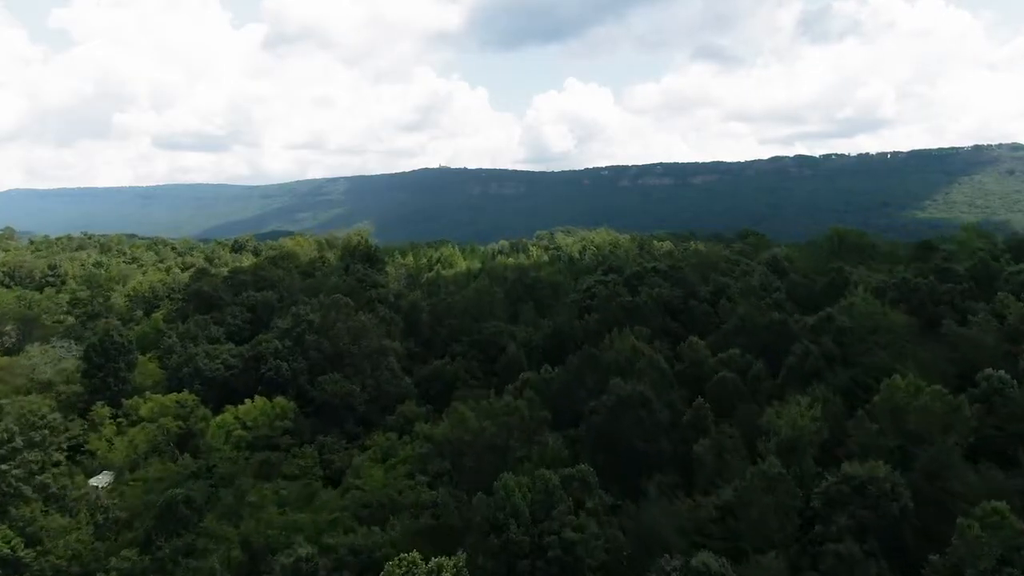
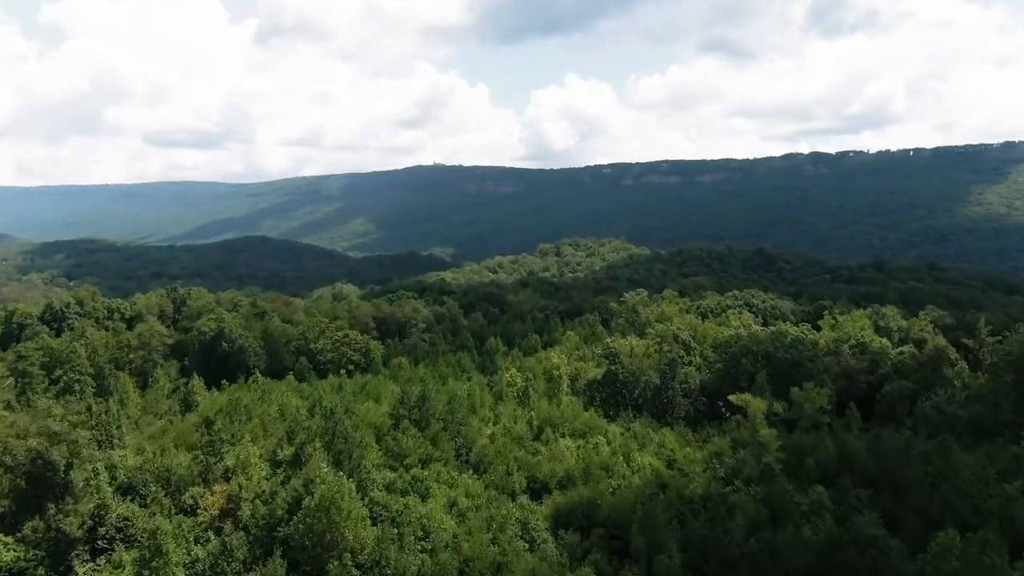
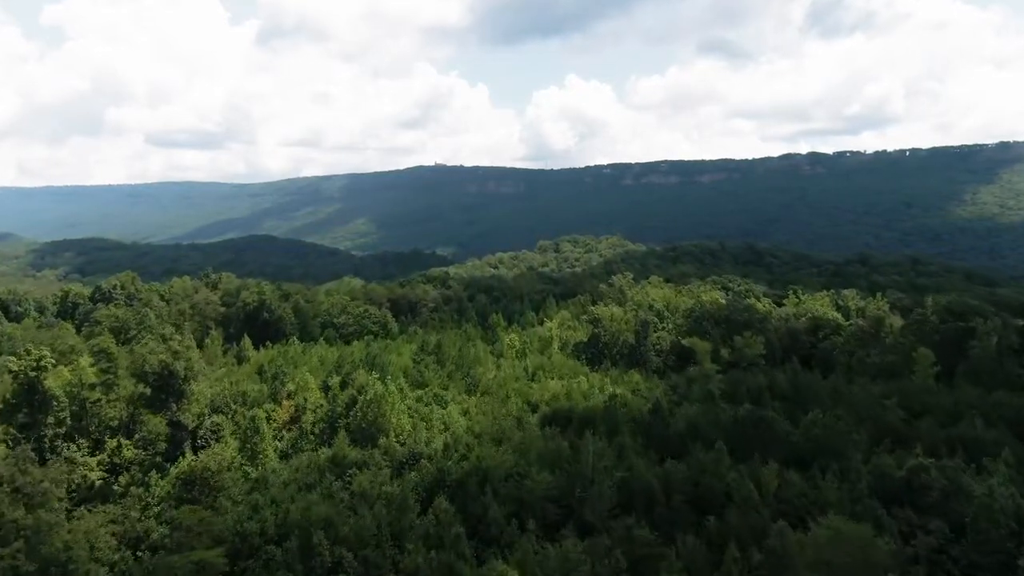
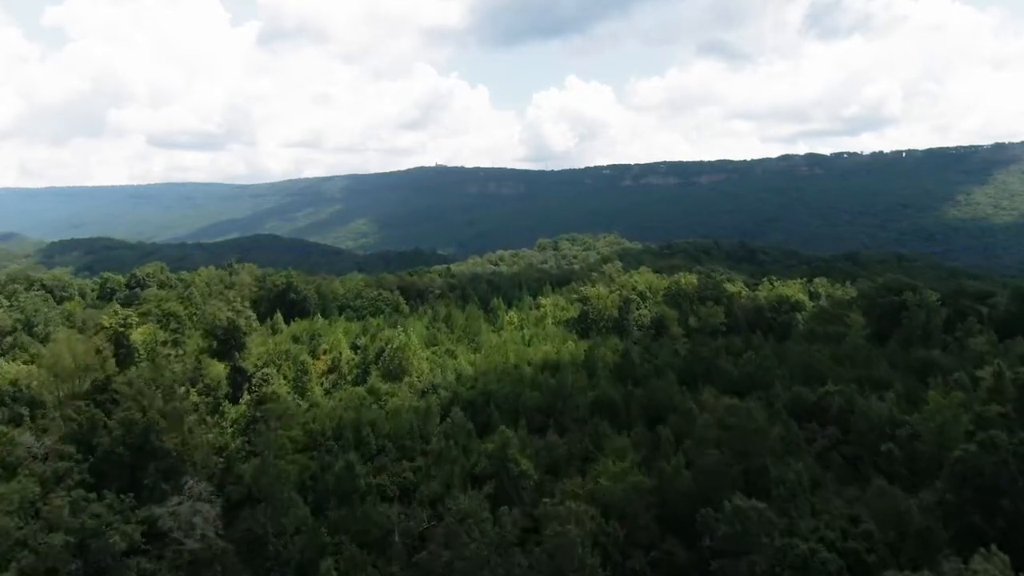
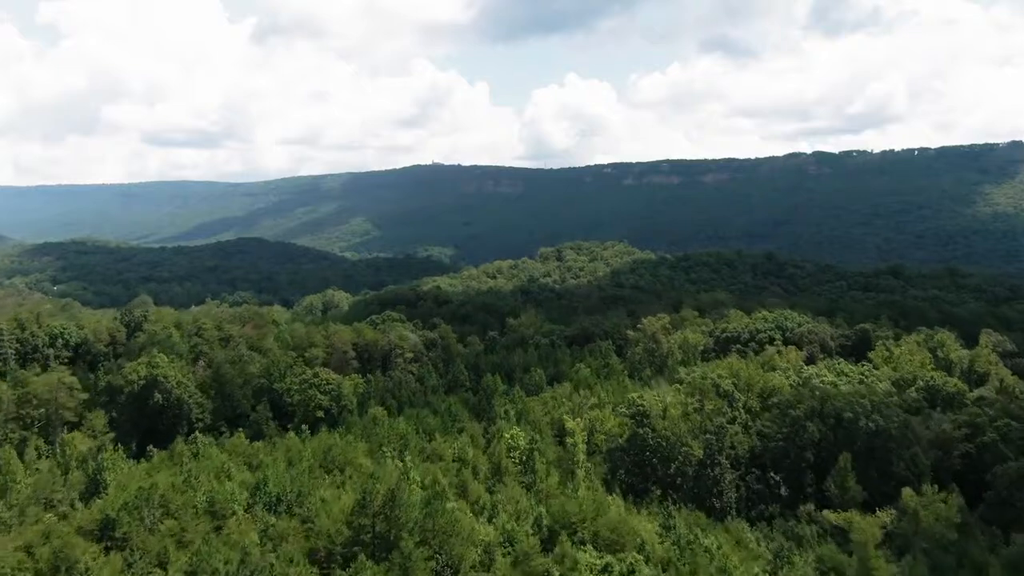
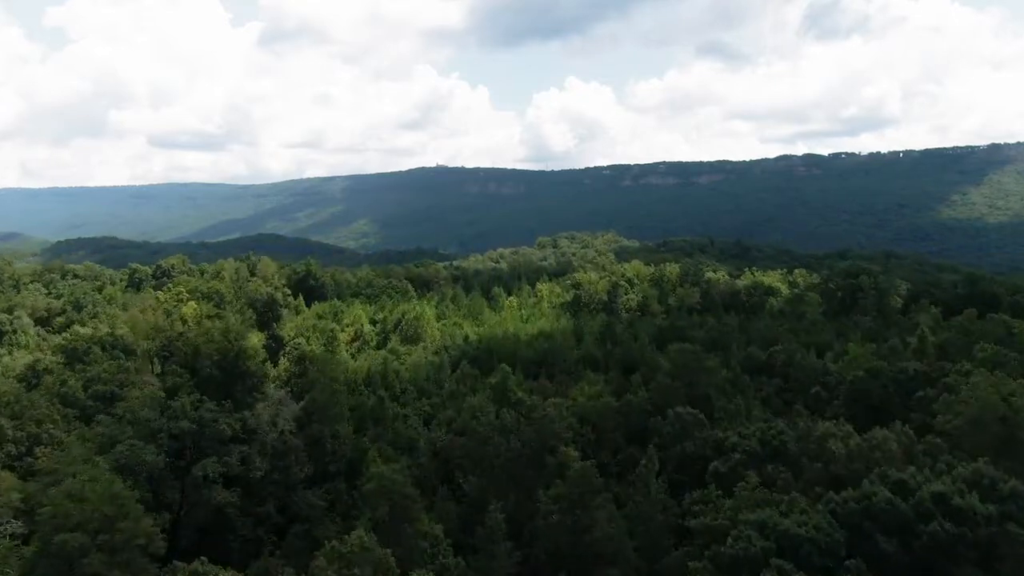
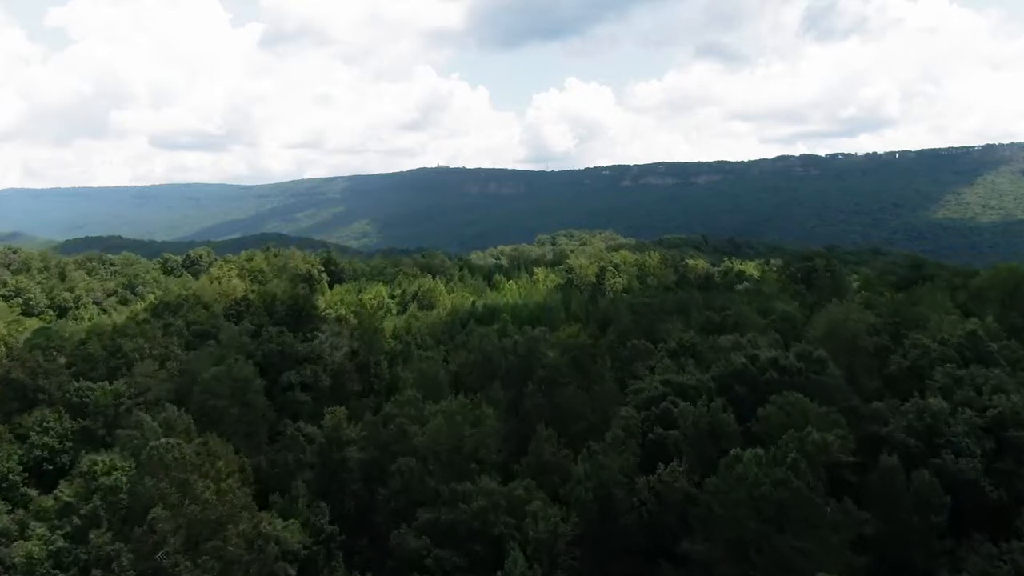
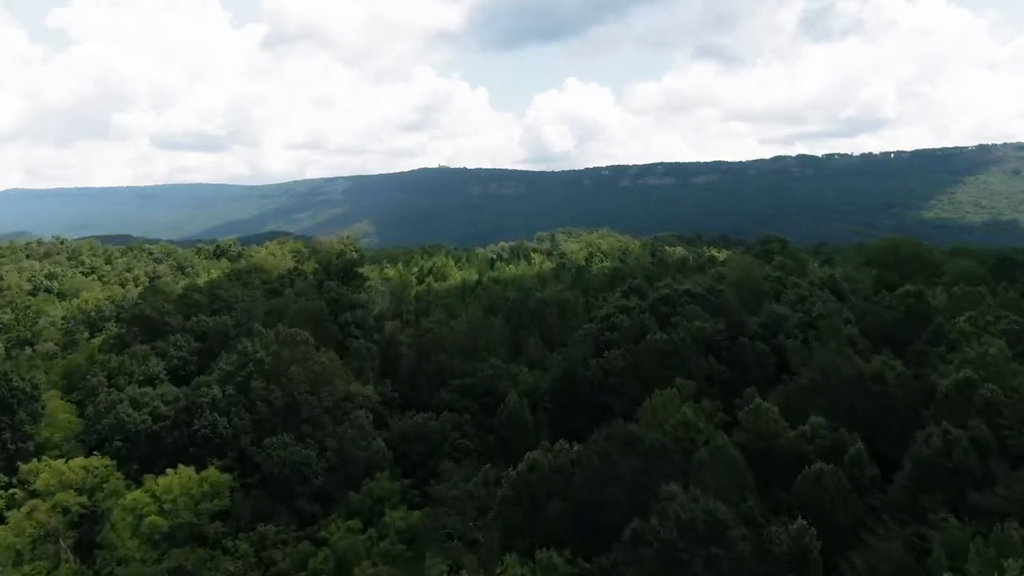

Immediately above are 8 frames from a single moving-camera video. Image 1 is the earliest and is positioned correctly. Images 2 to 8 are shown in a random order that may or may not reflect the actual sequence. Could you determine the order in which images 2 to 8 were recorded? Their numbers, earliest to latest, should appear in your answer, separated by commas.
8, 7, 6, 4, 3, 2, 5
